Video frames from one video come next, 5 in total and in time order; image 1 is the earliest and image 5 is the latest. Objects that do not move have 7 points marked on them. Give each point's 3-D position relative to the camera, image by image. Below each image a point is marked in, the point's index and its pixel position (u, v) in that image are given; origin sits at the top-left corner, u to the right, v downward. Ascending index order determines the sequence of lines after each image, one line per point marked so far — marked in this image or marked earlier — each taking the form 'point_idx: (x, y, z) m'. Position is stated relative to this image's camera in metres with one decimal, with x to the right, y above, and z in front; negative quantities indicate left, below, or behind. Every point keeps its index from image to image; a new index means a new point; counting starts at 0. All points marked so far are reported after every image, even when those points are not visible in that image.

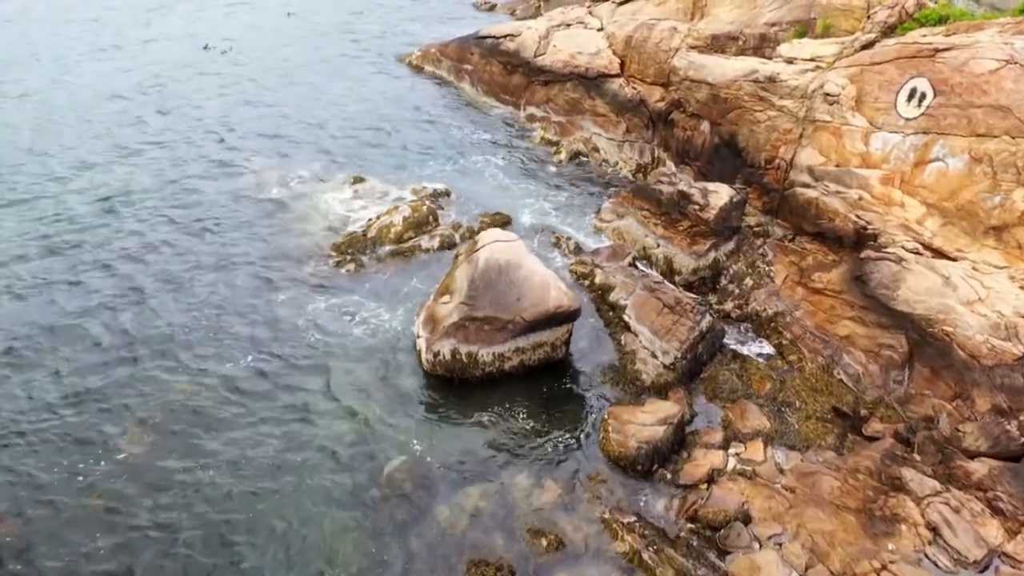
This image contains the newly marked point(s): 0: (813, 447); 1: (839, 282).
0: (+6.1, -3.2, +15.6) m
1: (+7.9, +0.1, +18.6) m
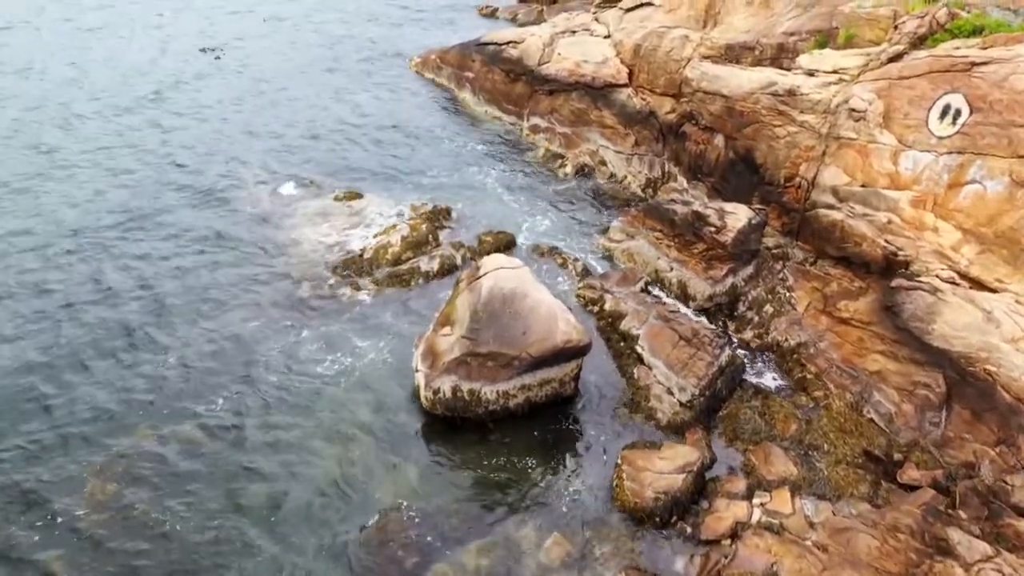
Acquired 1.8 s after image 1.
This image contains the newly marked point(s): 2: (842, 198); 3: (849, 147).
0: (+6.2, -3.9, +14.4) m
1: (+8.0, -0.6, +17.3) m
2: (+8.1, +2.2, +18.8) m
3: (+8.3, +3.5, +18.8) m
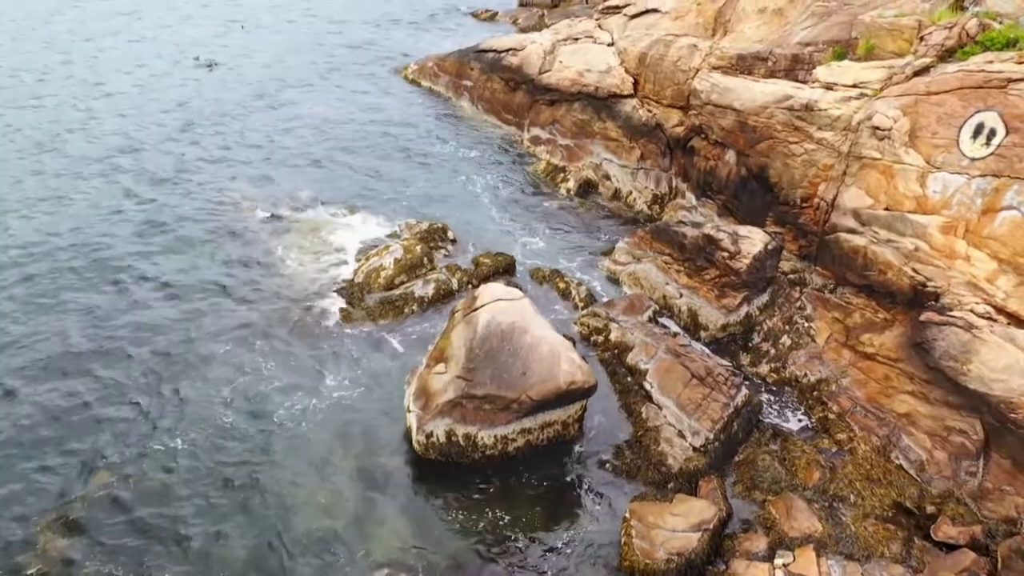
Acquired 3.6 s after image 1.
0: (+6.2, -4.6, +13.1) m
1: (+8.0, -1.3, +16.1) m
2: (+8.1, +1.5, +17.5) m
3: (+8.3, +2.8, +17.6) m
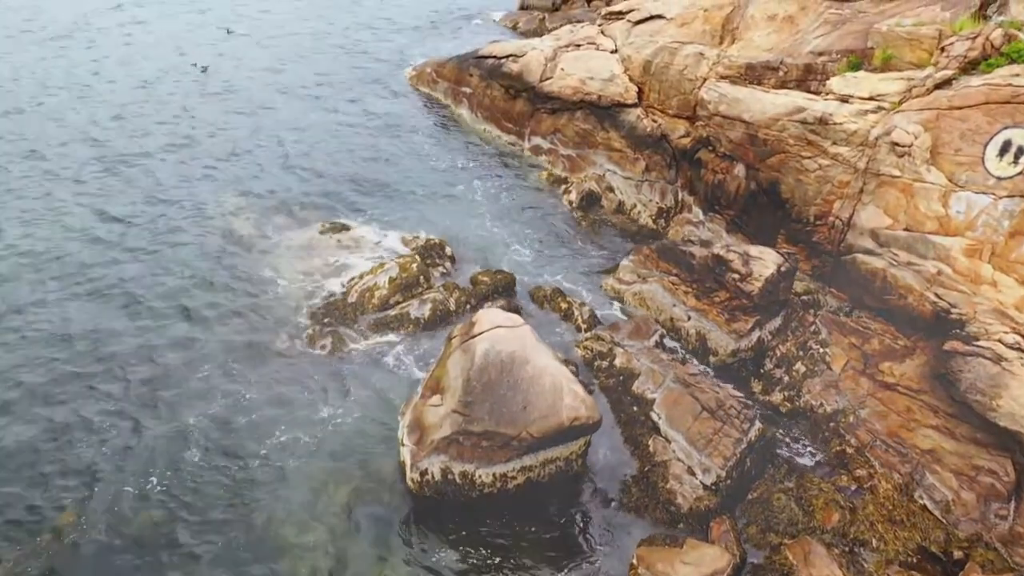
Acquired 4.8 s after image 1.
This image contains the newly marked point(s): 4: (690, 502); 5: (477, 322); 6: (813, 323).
0: (+6.2, -5.1, +12.3) m
1: (+8.0, -1.8, +15.2) m
2: (+8.1, +1.0, +16.6) m
3: (+8.3, +2.2, +16.7) m
4: (+3.3, -3.9, +14.0) m
5: (-0.7, -0.7, +15.4) m
6: (+6.9, -0.8, +17.5) m
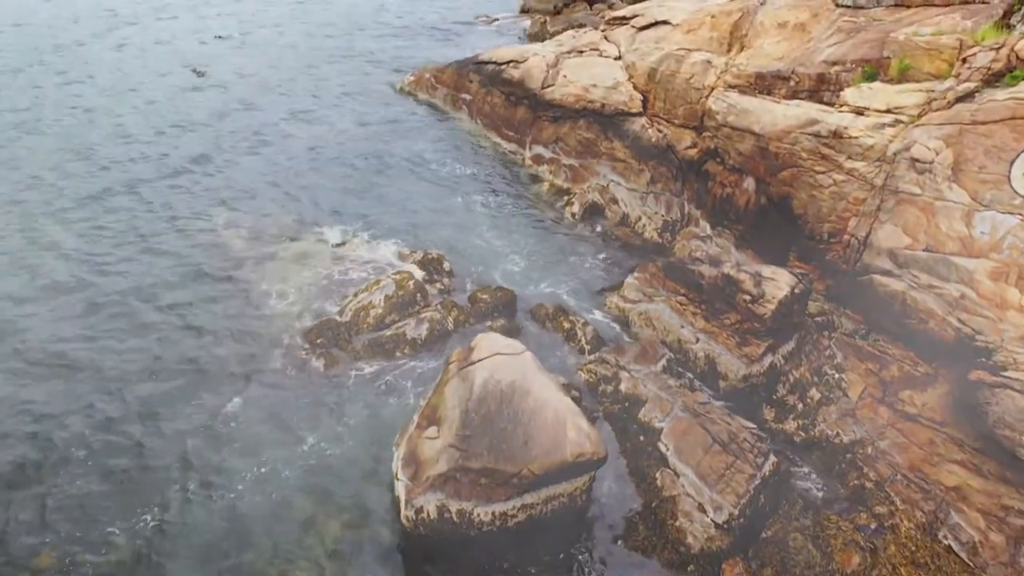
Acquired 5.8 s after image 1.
0: (+6.2, -5.6, +11.5) m
1: (+8.0, -2.3, +14.4) m
2: (+8.1, +0.5, +15.8) m
3: (+8.3, +1.8, +15.9) m
4: (+3.3, -4.4, +13.2) m
5: (-0.7, -1.2, +14.6) m
6: (+6.9, -1.3, +16.7) m
